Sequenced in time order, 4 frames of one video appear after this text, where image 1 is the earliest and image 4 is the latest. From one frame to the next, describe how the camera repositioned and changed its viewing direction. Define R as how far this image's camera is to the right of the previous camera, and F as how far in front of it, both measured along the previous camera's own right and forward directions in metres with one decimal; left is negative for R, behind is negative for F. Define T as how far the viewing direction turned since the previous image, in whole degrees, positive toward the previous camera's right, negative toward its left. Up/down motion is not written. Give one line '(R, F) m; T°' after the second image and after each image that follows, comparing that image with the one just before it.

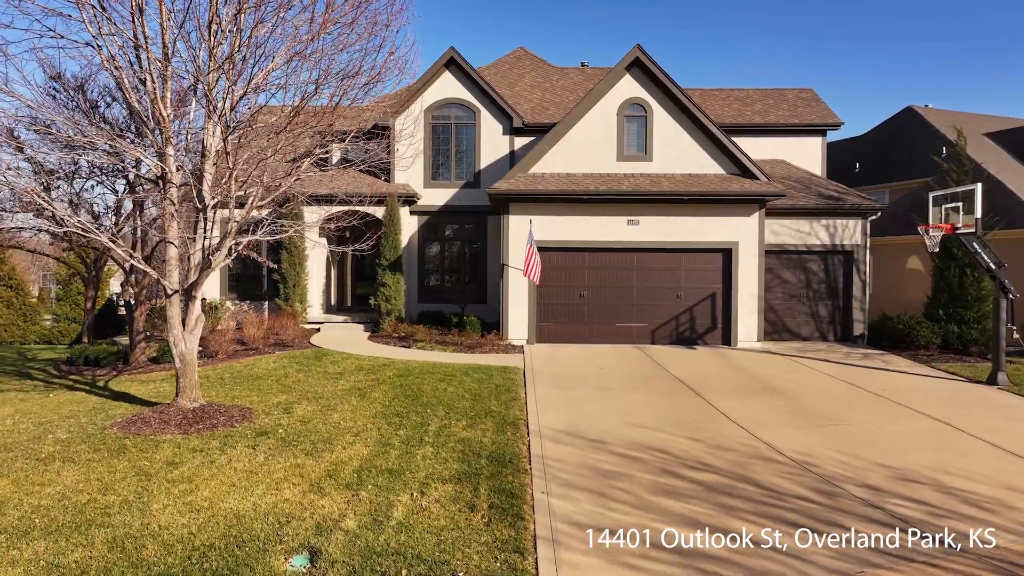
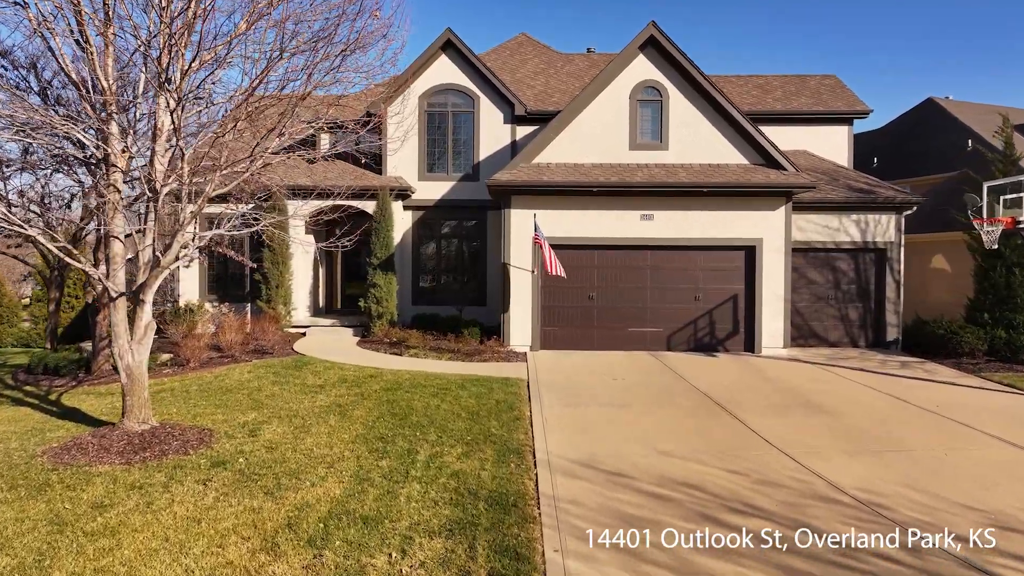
(0.0, +1.2) m; 0°
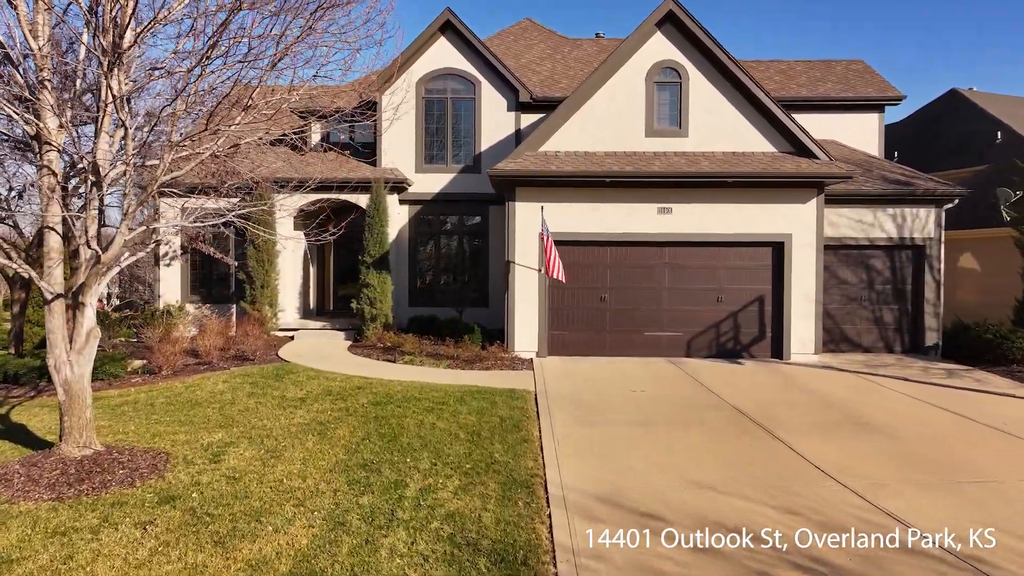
(0.0, +1.1) m; 0°
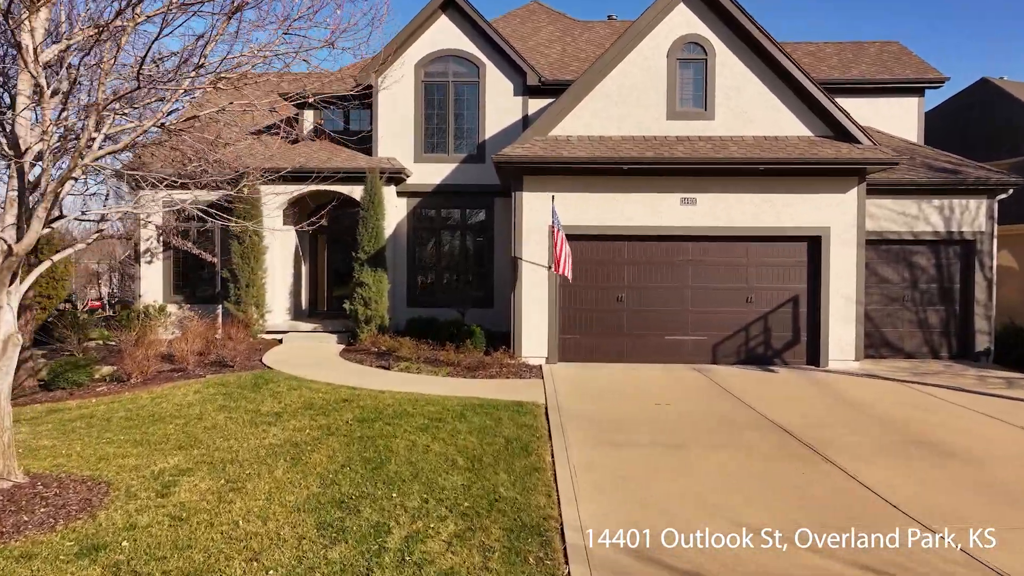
(0.0, +1.1) m; 0°
